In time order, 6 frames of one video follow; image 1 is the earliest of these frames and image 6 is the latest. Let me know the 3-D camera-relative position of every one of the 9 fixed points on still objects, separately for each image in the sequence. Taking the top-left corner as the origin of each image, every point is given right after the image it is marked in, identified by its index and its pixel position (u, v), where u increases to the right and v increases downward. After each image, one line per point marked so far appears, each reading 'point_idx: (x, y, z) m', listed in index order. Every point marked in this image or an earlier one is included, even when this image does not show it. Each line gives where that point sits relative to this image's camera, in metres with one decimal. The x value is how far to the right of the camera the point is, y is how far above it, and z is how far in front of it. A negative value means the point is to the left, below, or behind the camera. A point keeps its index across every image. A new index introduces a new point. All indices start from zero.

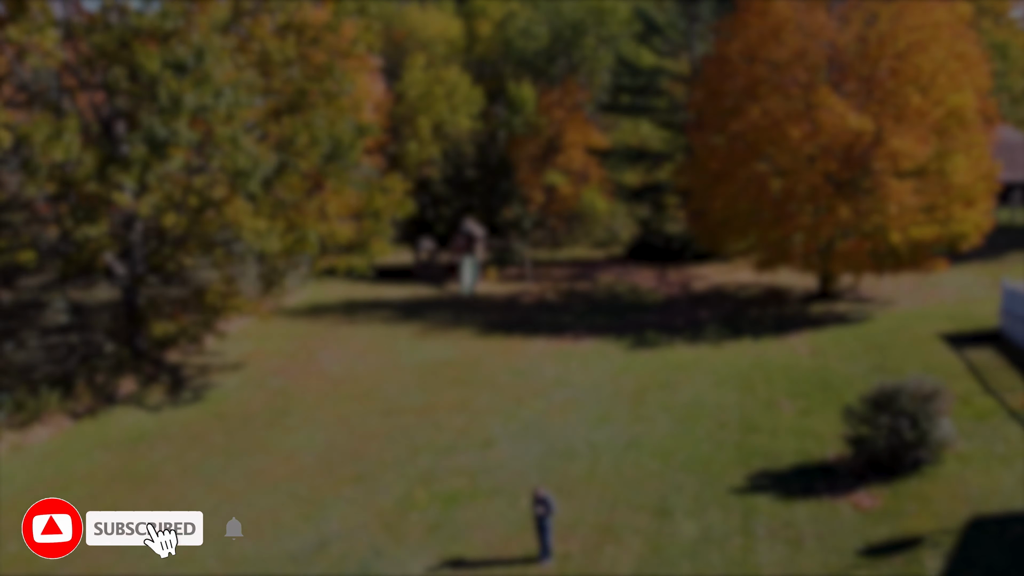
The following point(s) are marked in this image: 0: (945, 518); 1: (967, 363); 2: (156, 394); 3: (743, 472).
0: (+5.4, -2.8, +10.2) m
1: (+8.6, -1.4, +15.6) m
2: (-7.1, -2.2, +16.6) m
3: (+3.5, -2.8, +12.5) m
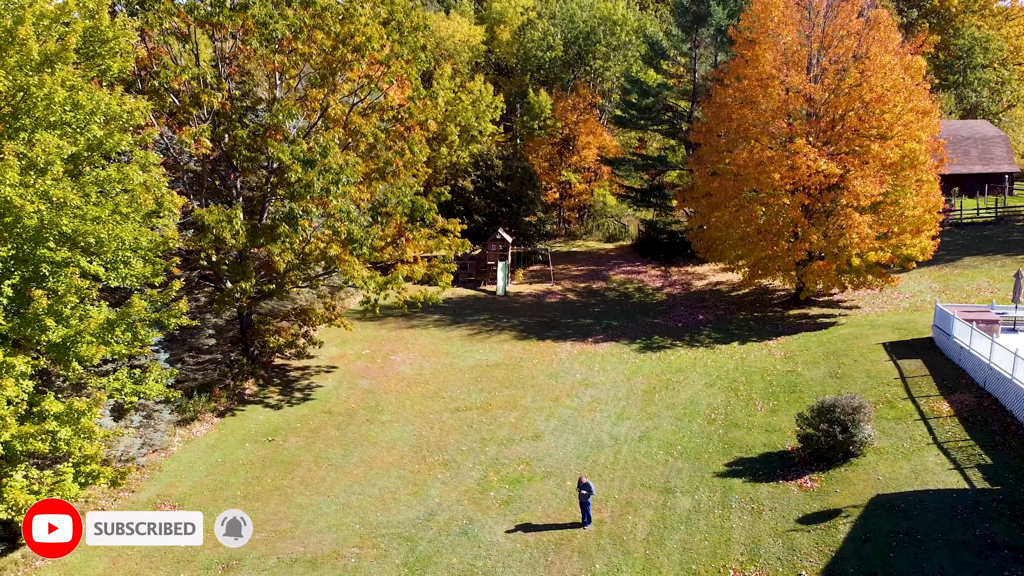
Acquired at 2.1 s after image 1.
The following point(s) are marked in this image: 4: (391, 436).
0: (+6.3, -3.8, +15.0) m
1: (+9.6, -2.0, +20.3) m
2: (-6.2, -2.8, +21.4) m
3: (+4.5, -3.6, +17.3) m
4: (-2.8, -3.5, +19.4) m
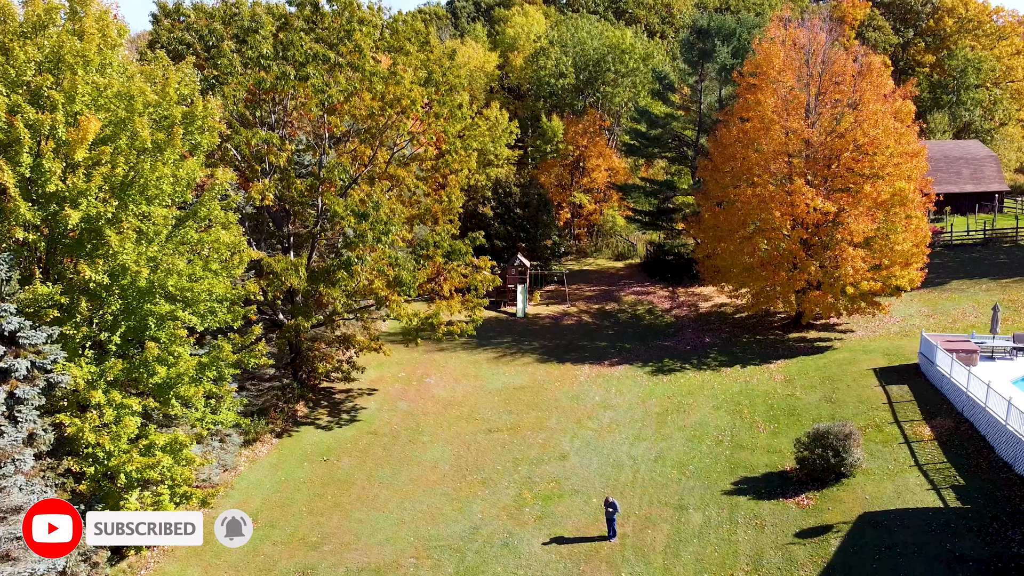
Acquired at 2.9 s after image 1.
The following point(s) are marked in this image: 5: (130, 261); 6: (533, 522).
0: (+7.1, -4.7, +17.3) m
1: (+10.4, -3.0, +22.6) m
2: (-5.4, -3.7, +23.7) m
3: (+5.2, -4.6, +19.6) m
4: (-2.1, -4.4, +21.7) m
5: (-7.0, +0.5, +15.0) m
6: (+0.5, -5.2, +18.4) m
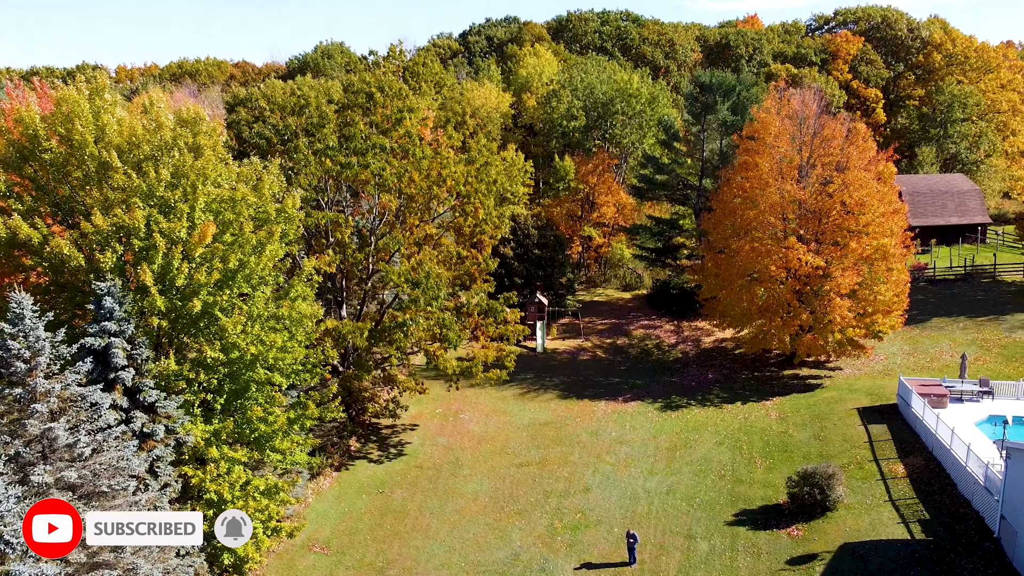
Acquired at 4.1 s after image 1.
0: (+8.0, -6.4, +20.6) m
1: (+11.3, -4.6, +25.9) m
2: (-4.5, -5.4, +27.0) m
3: (+6.2, -6.2, +22.9) m
4: (-1.2, -6.1, +25.0) m
5: (-6.0, -1.2, +18.2) m
6: (+1.4, -6.9, +21.6) m
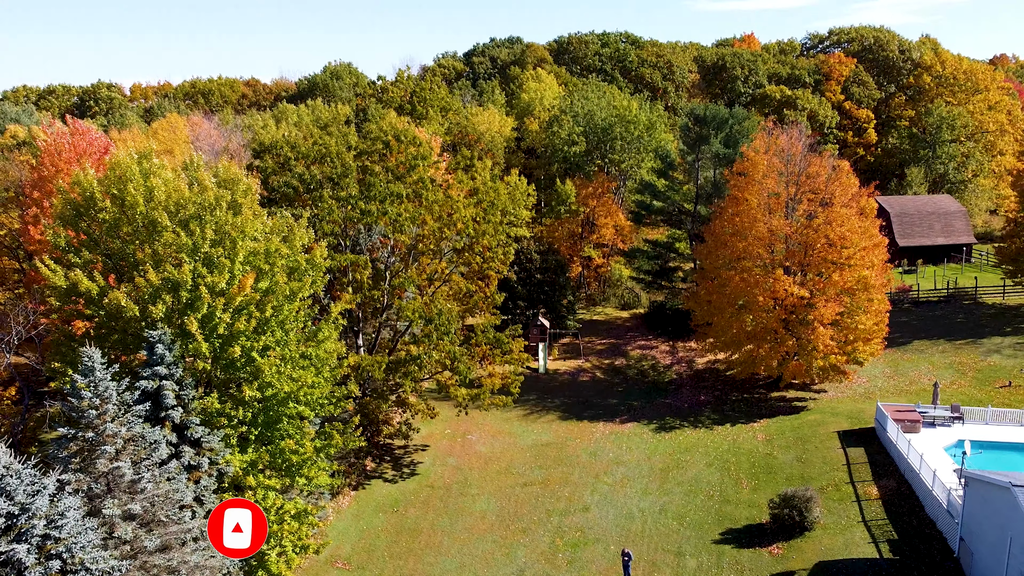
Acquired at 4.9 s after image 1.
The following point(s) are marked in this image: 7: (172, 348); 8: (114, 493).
0: (+8.1, -7.5, +22.7) m
1: (+11.4, -5.8, +28.0) m
2: (-4.3, -6.5, +29.1) m
3: (+6.3, -7.4, +25.0) m
4: (-1.0, -7.2, +27.0) m
5: (-5.9, -2.3, +20.3) m
6: (+1.5, -8.0, +23.7) m
7: (-7.9, -1.4, +19.1) m
8: (-8.0, -4.1, +16.6) m
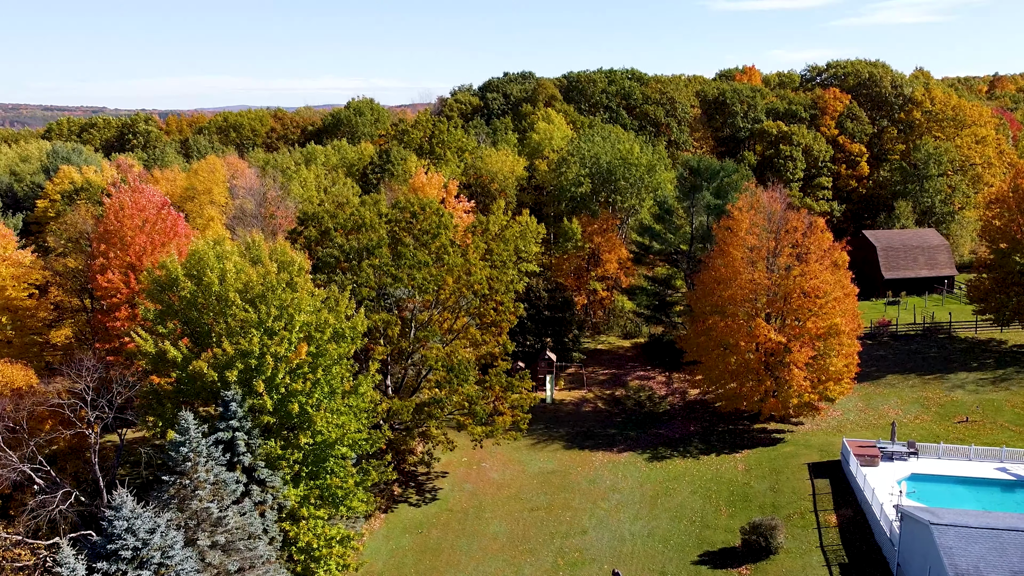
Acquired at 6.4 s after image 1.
0: (+8.4, -9.5, +26.8) m
1: (+11.8, -7.8, +32.0) m
2: (-4.0, -8.5, +33.3) m
3: (+6.6, -9.4, +29.1) m
4: (-0.7, -9.2, +31.3) m
5: (-5.6, -4.2, +24.6) m
6: (+1.8, -10.0, +27.9) m
7: (-7.7, -3.3, +23.4) m
8: (-7.9, -6.1, +20.9) m
